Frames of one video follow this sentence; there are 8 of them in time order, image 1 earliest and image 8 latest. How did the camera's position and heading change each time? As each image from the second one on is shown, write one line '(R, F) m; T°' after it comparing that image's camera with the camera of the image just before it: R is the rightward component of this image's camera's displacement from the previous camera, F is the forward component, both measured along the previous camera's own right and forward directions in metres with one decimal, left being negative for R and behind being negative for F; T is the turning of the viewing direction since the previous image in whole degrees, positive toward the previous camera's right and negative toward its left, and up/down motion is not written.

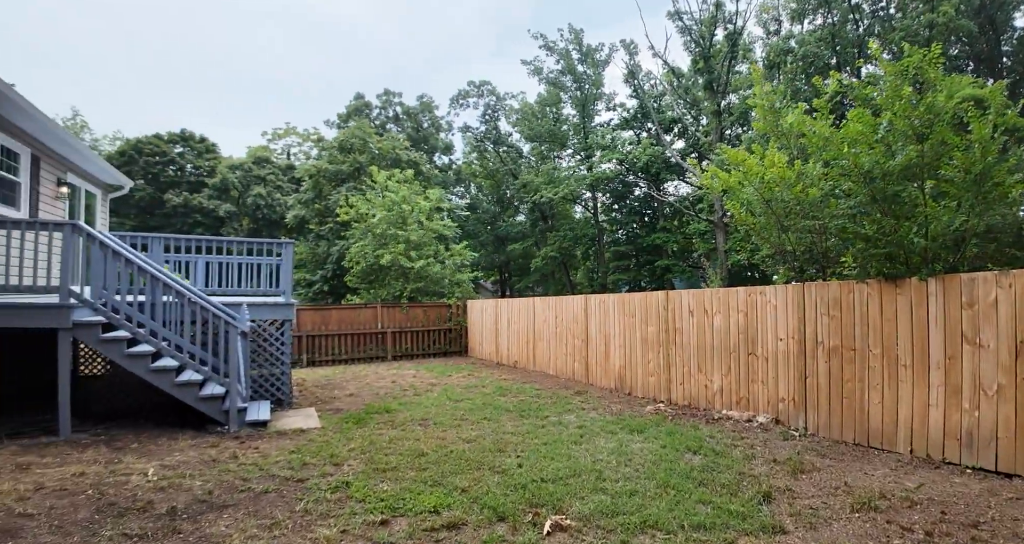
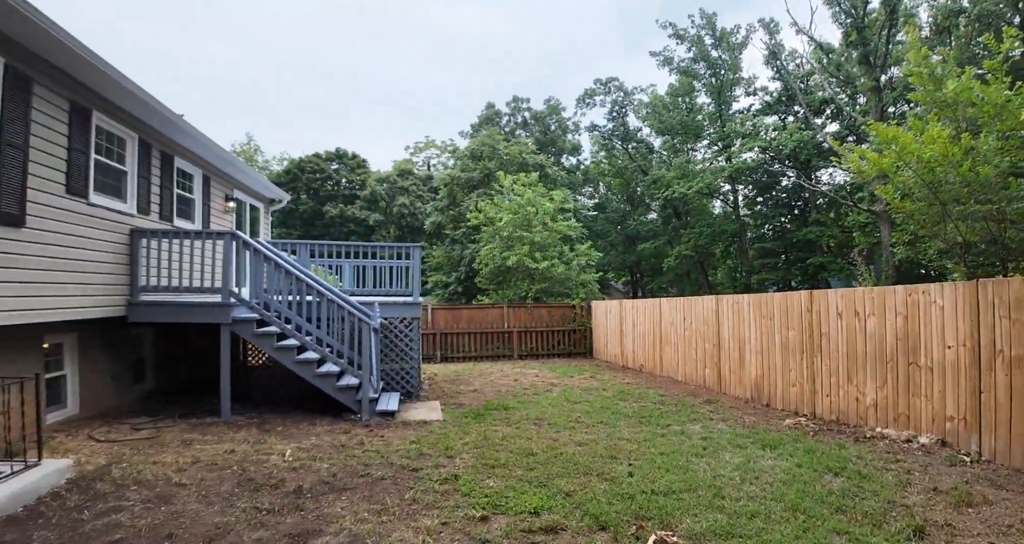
(+0.2, +0.1) m; -15°
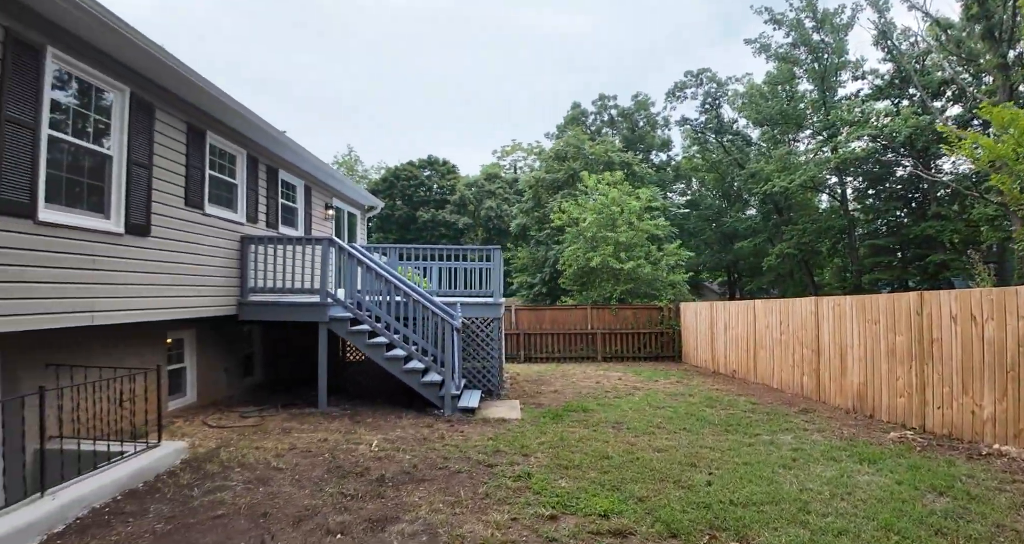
(+0.1, 0.0) m; -10°
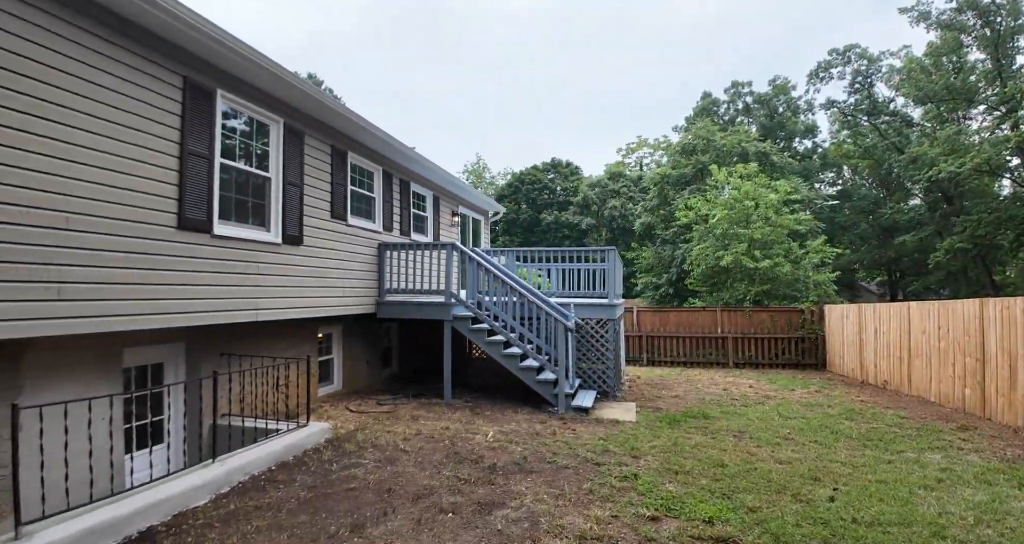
(+0.2, -0.1) m; -14°
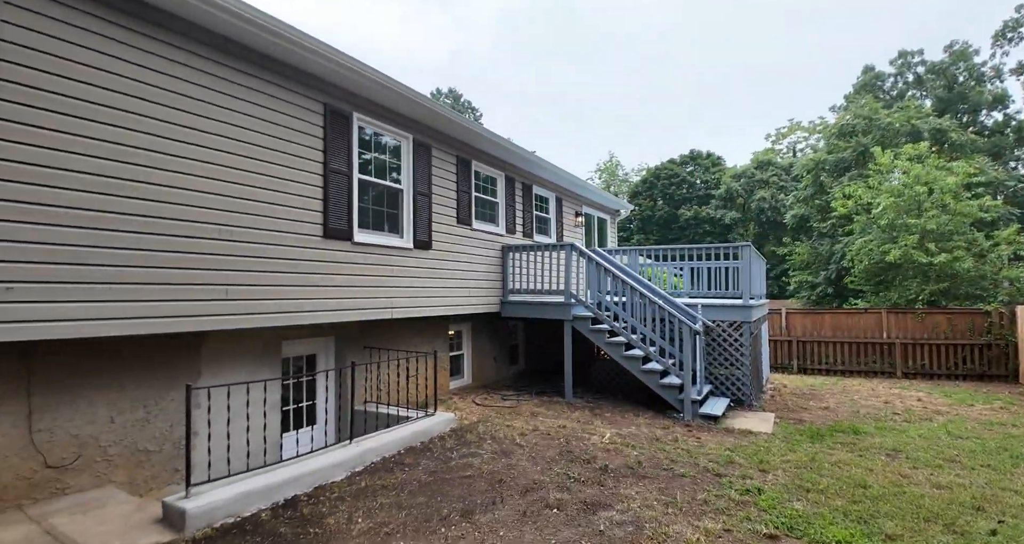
(+0.2, 0.0) m; -15°
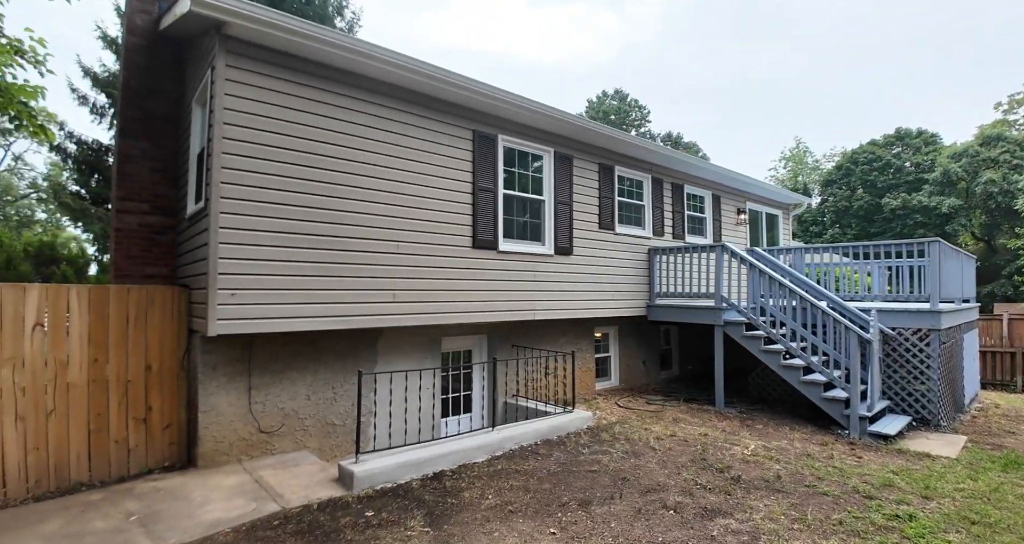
(+0.4, -0.2) m; -19°
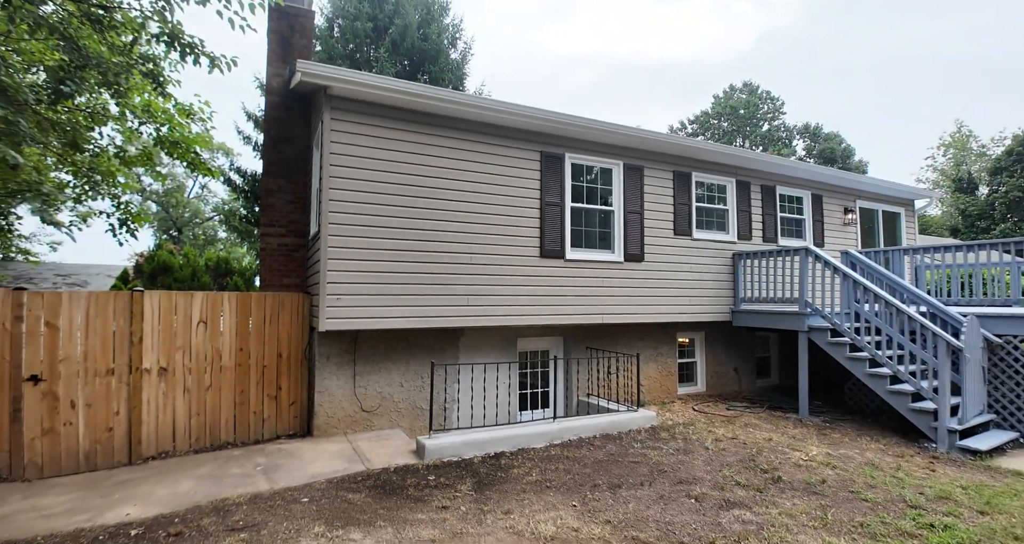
(+0.7, -0.5) m; -14°
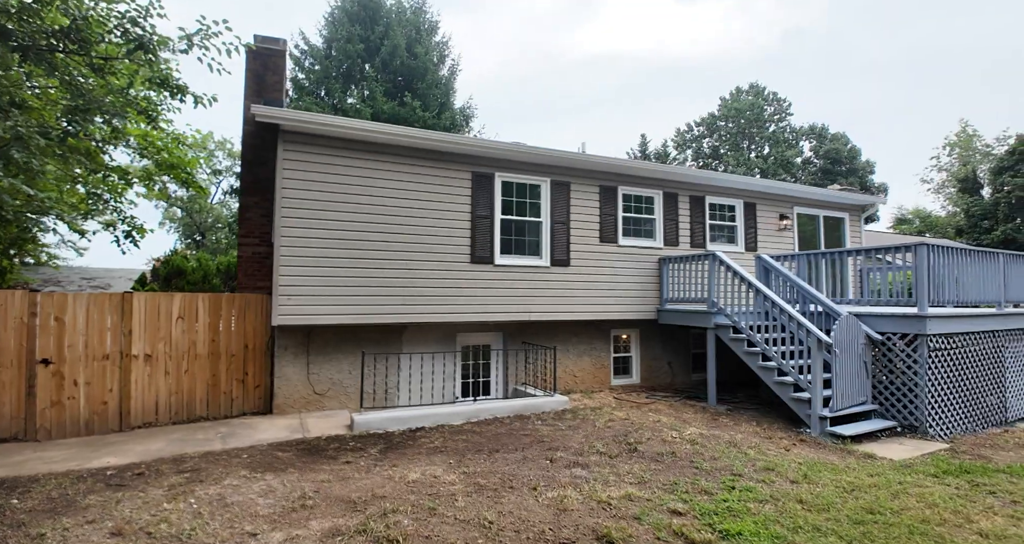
(+1.3, -1.0) m; -3°
